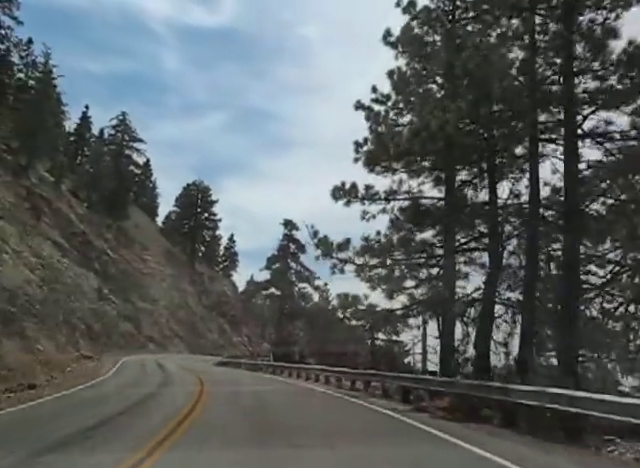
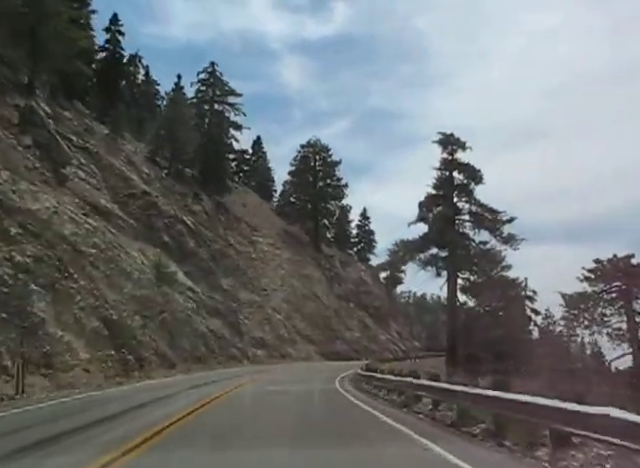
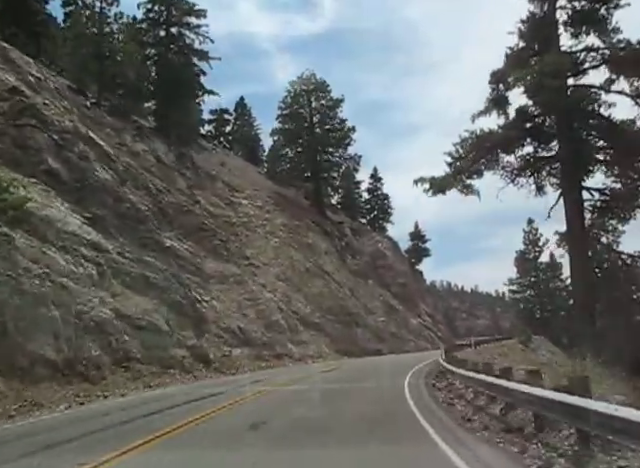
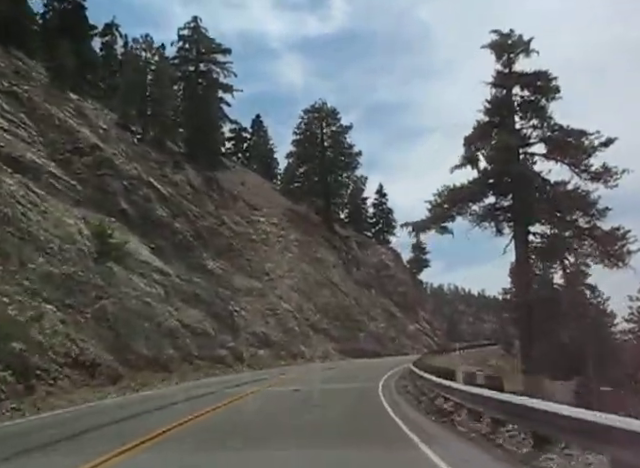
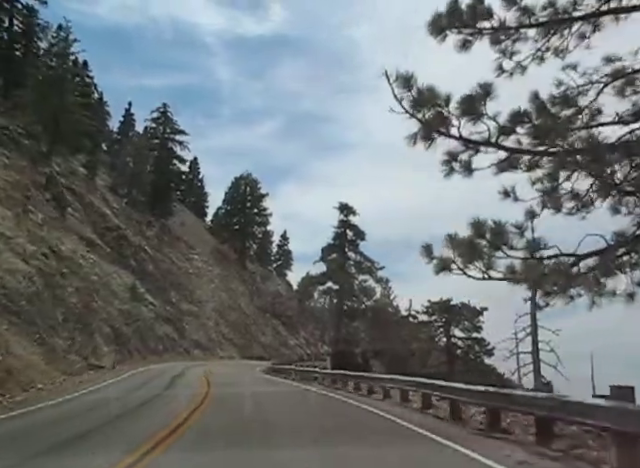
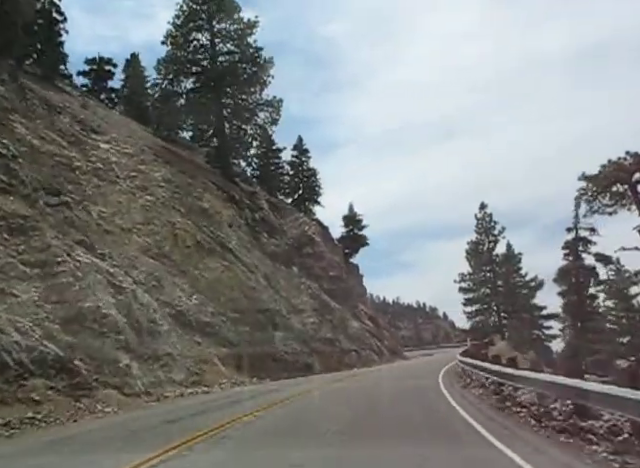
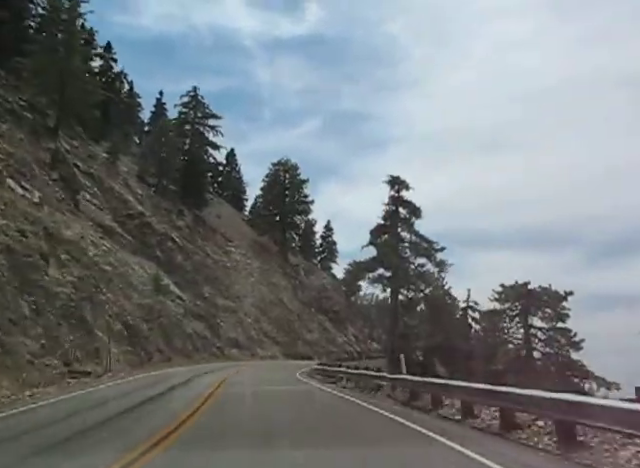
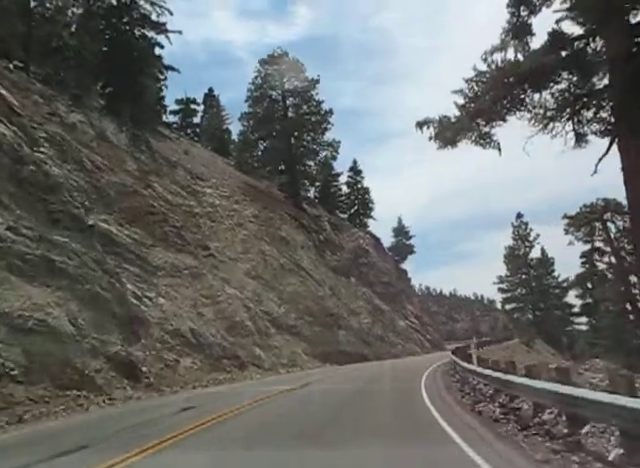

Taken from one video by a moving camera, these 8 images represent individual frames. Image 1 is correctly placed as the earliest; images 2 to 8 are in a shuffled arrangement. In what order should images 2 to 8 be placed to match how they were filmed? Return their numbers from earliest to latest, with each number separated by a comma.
5, 7, 2, 4, 3, 8, 6
